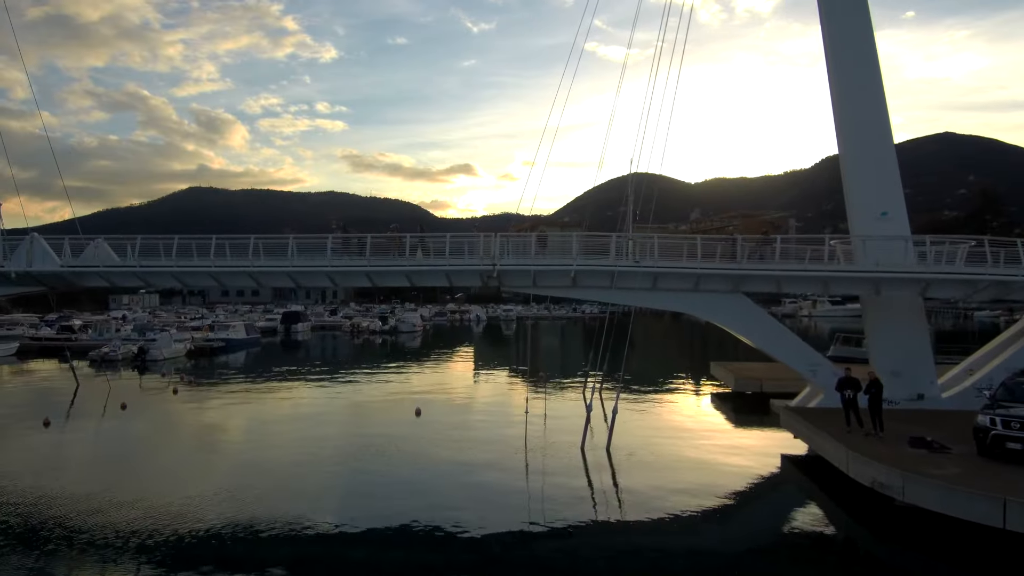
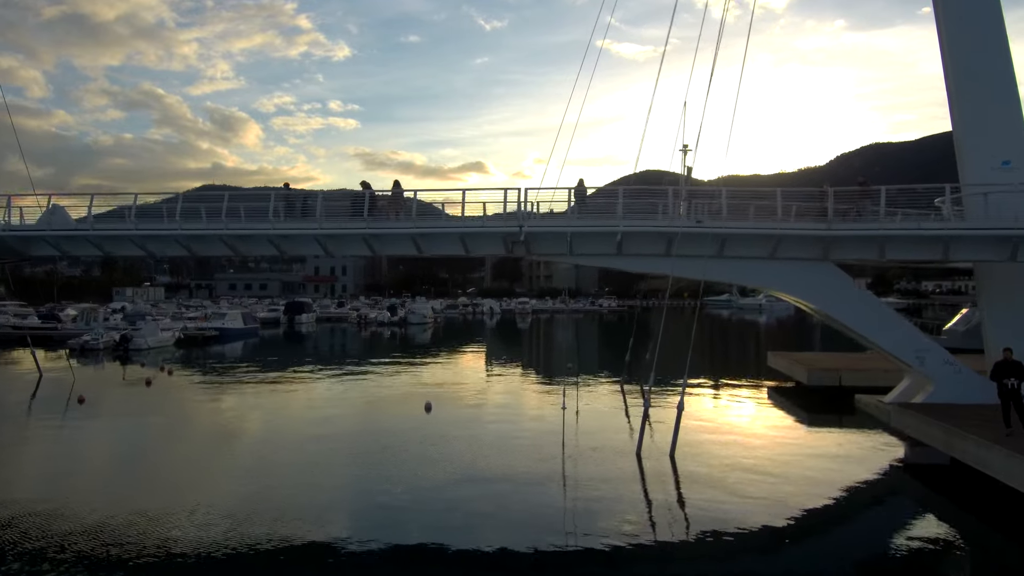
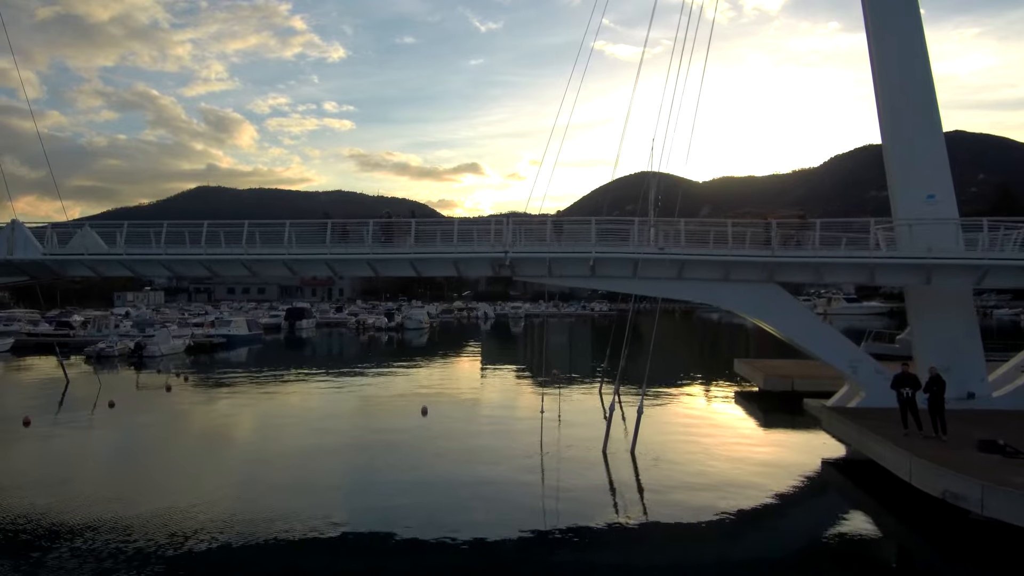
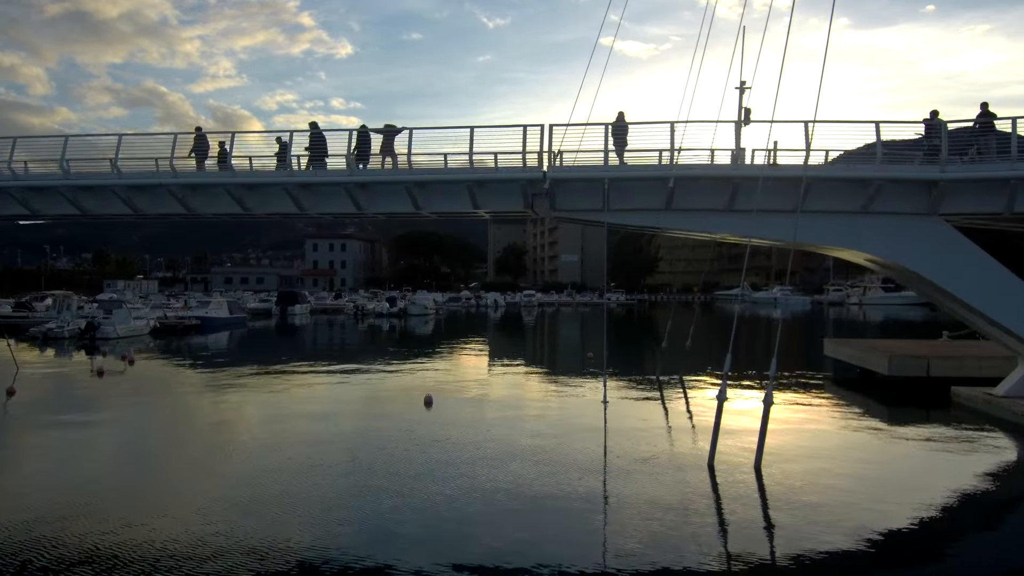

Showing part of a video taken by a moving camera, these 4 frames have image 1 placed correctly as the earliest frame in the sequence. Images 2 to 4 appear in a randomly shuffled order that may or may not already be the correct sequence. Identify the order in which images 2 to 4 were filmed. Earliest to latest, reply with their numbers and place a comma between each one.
3, 2, 4
